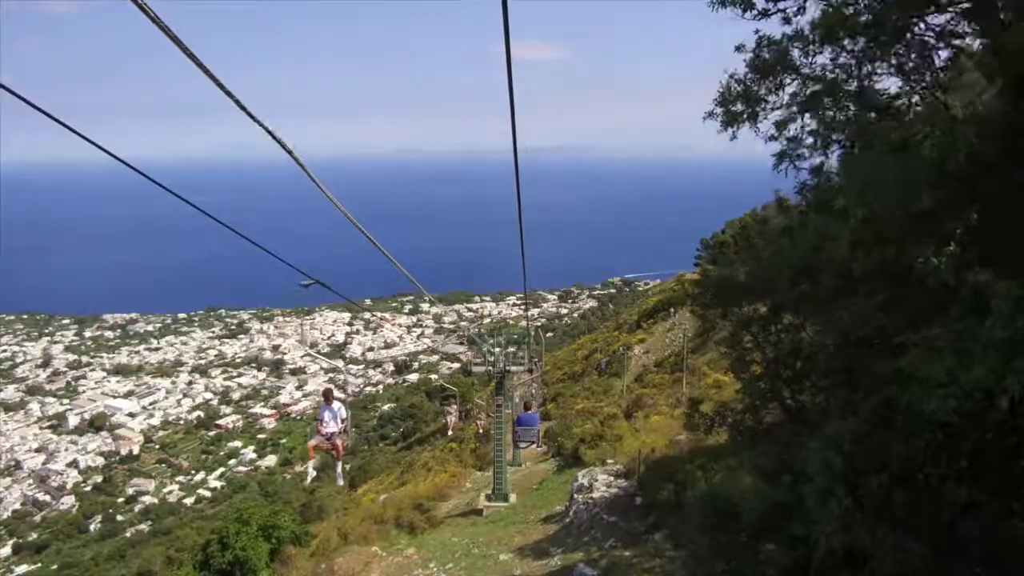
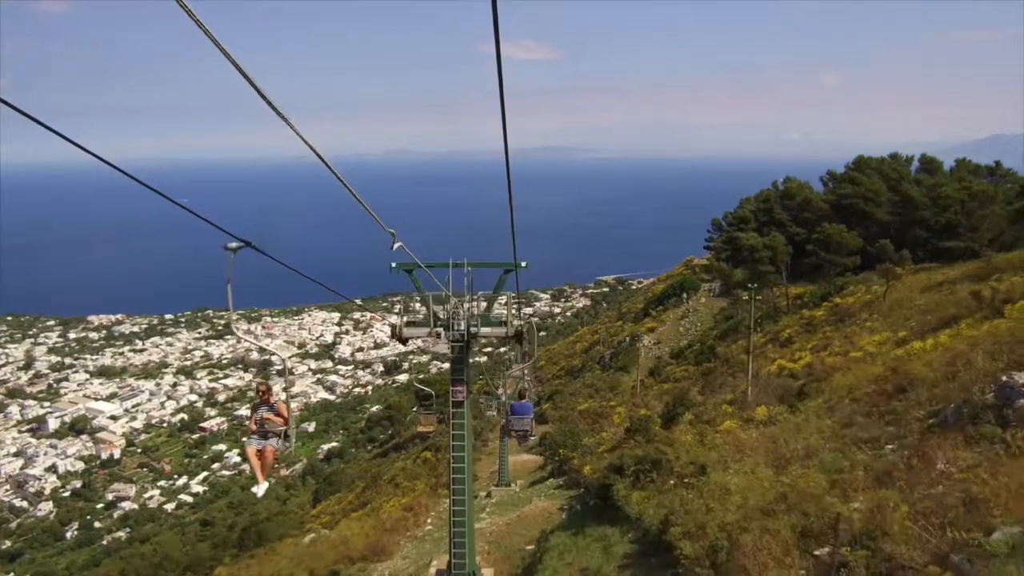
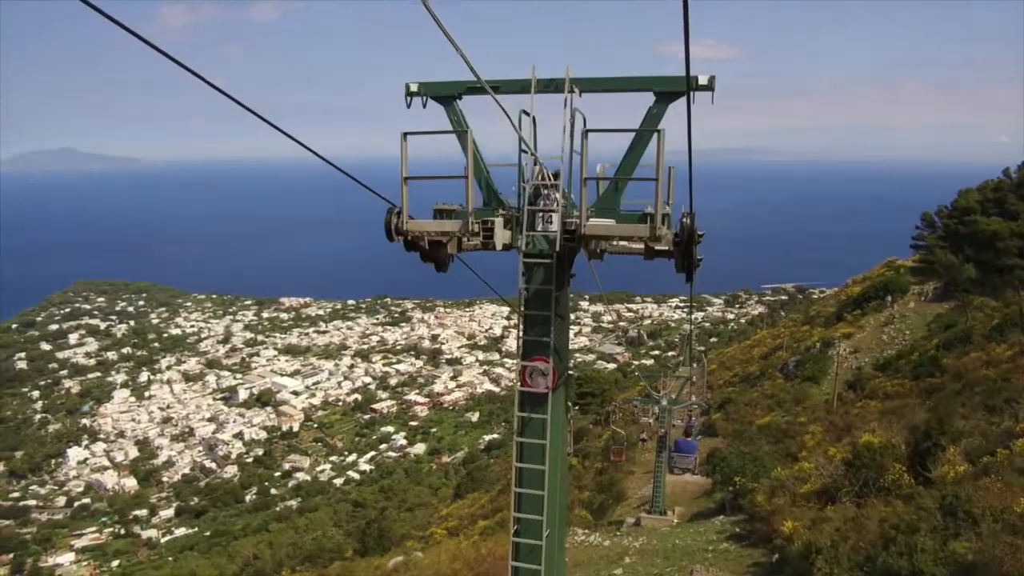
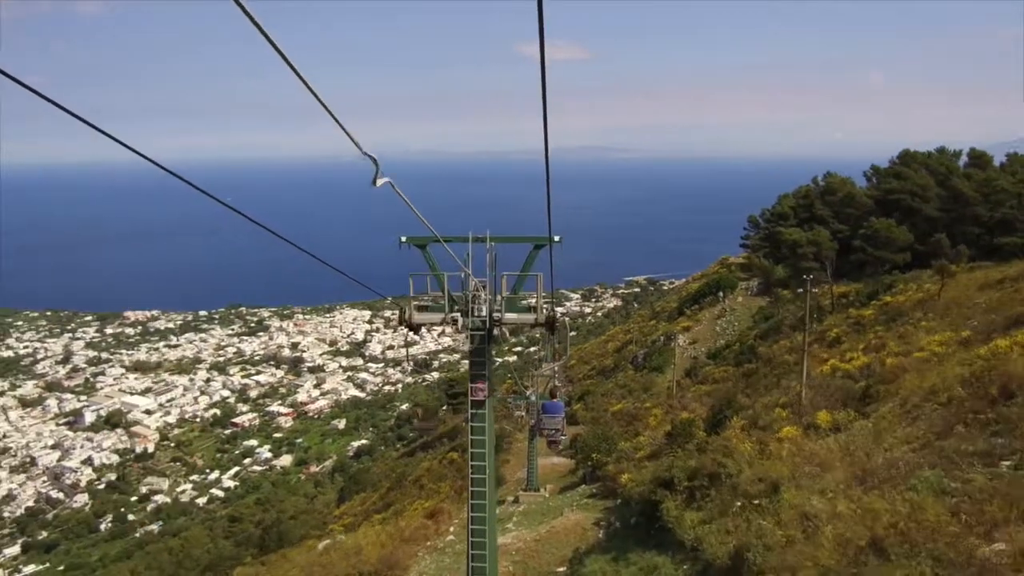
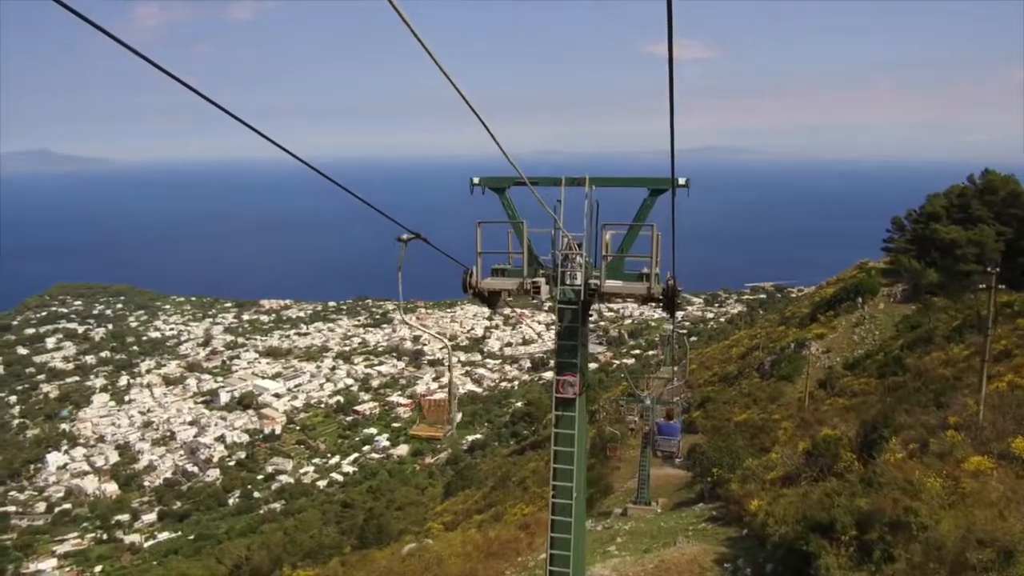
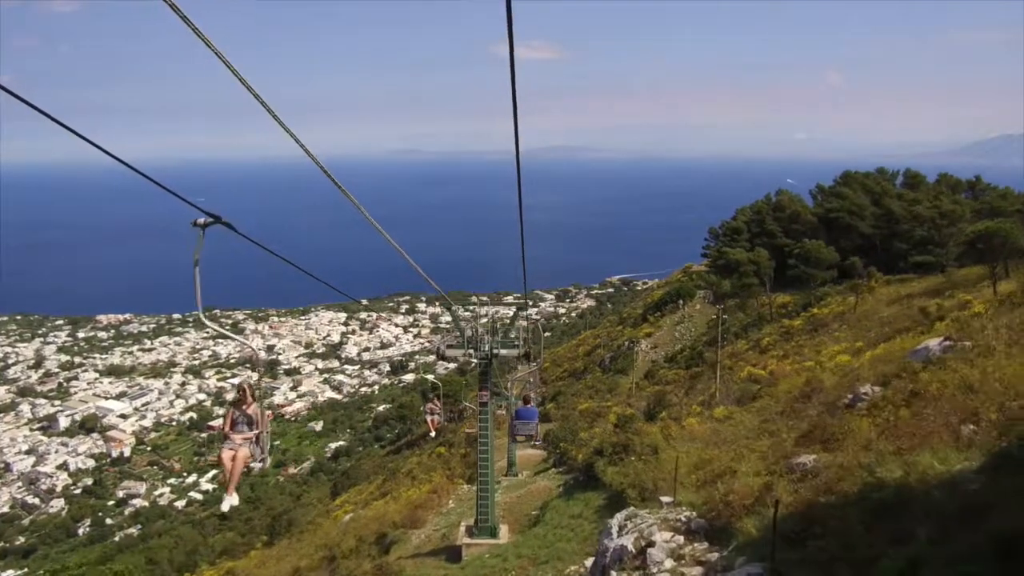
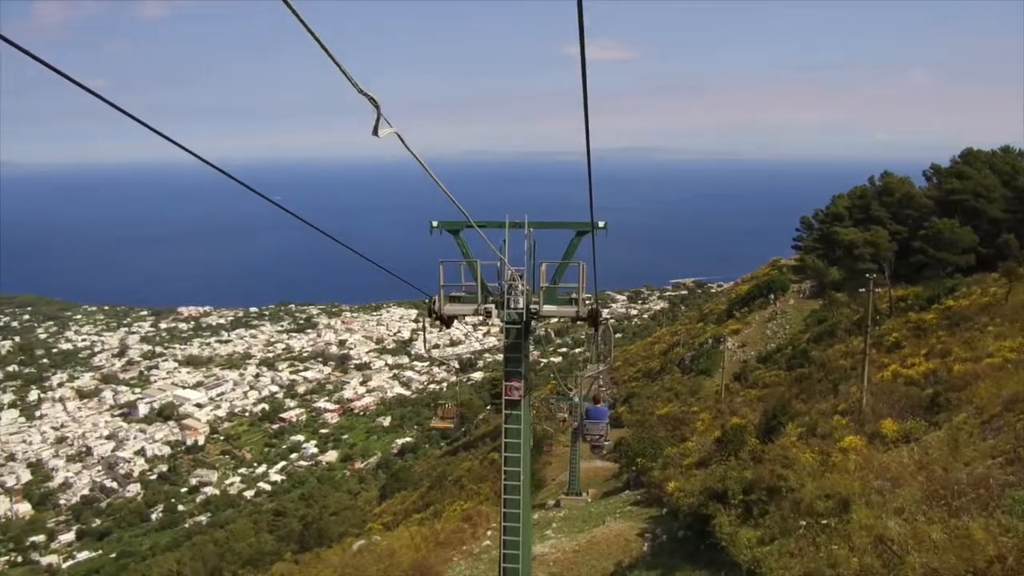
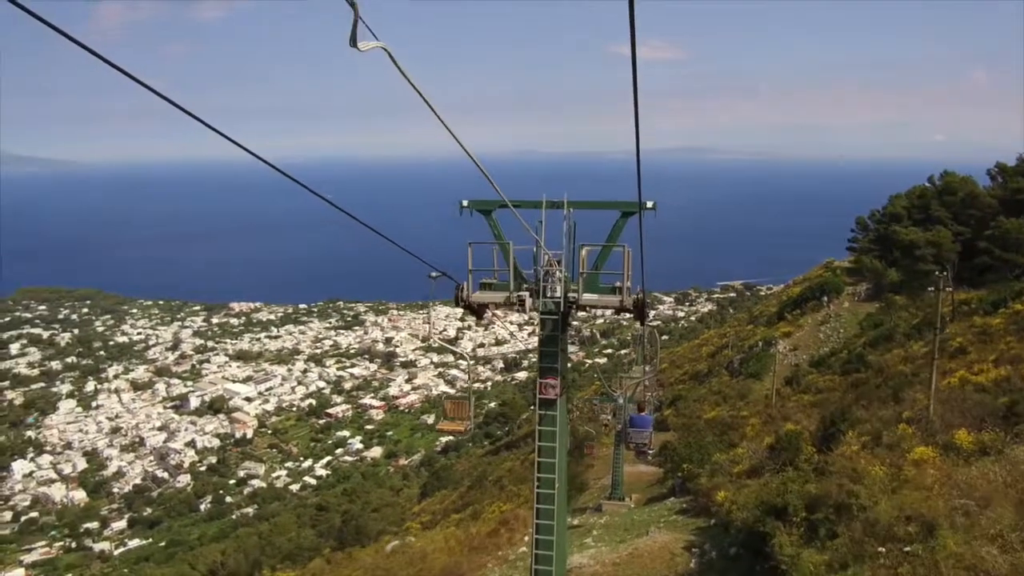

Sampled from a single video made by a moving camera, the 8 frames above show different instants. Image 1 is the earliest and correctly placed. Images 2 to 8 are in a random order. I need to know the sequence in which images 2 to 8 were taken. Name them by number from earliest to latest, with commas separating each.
6, 2, 4, 7, 8, 5, 3
